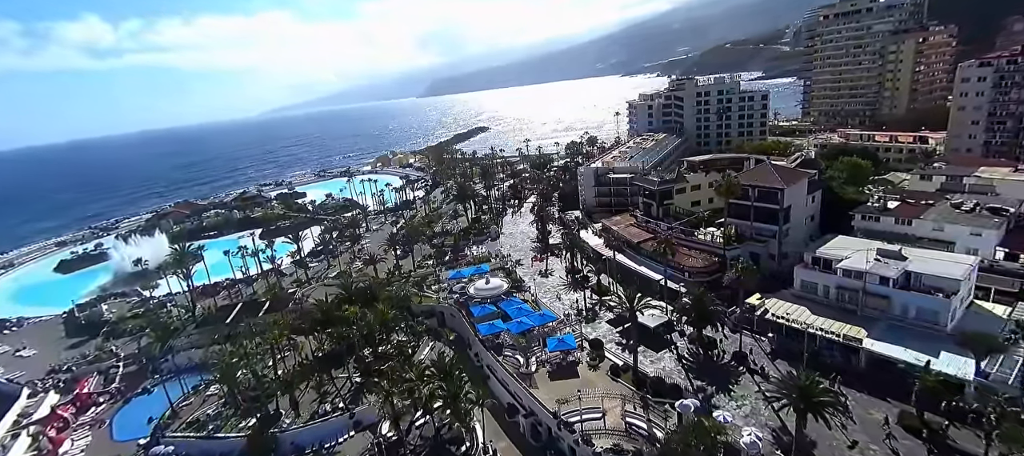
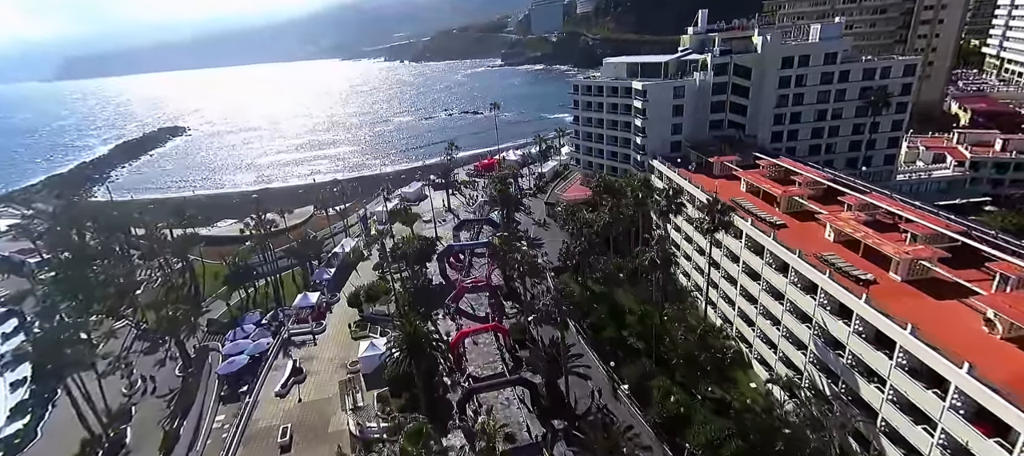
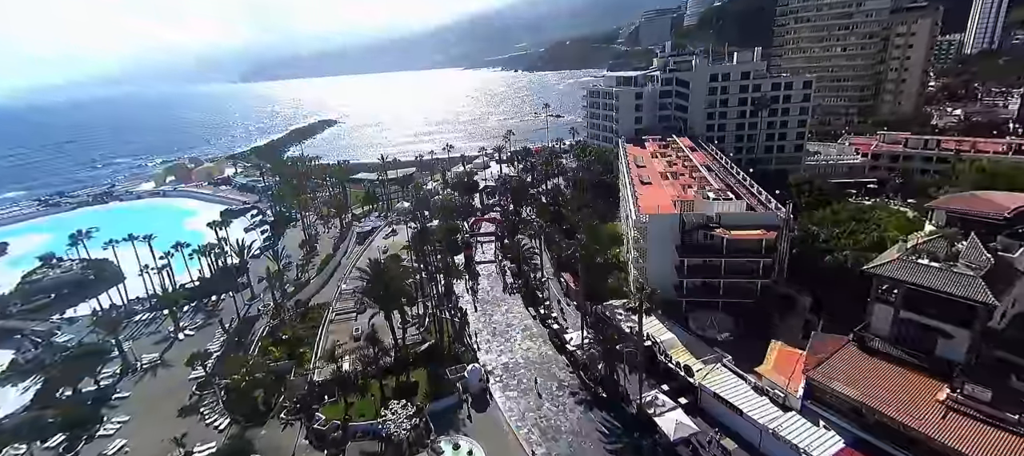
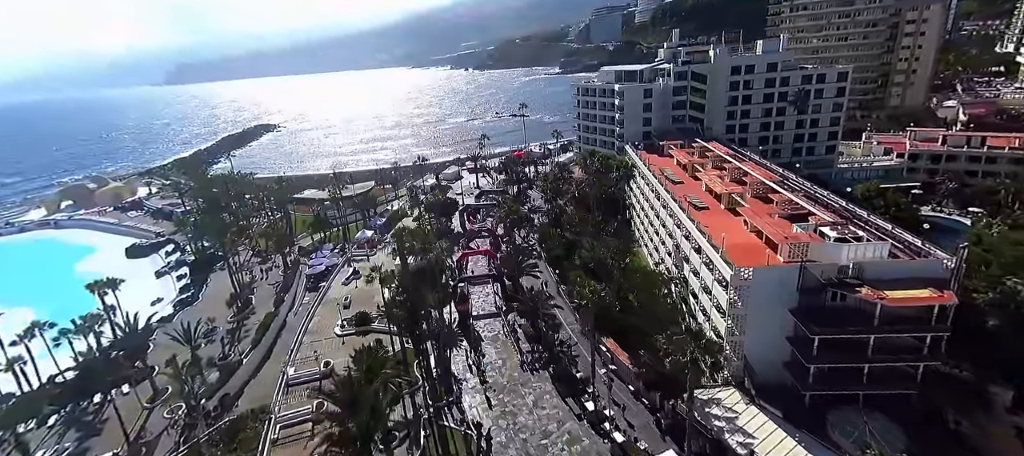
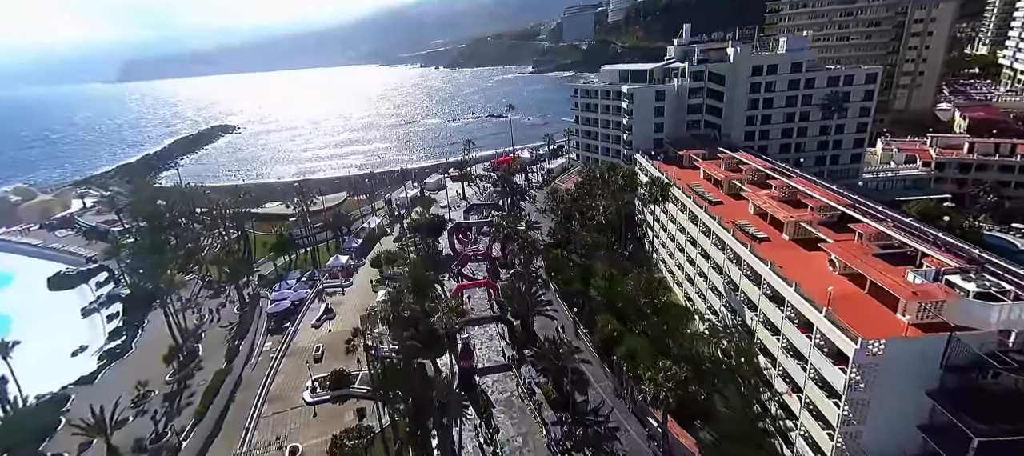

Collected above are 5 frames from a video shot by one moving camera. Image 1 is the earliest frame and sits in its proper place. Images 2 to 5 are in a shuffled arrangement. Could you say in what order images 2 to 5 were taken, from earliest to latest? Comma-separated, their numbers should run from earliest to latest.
3, 4, 5, 2
